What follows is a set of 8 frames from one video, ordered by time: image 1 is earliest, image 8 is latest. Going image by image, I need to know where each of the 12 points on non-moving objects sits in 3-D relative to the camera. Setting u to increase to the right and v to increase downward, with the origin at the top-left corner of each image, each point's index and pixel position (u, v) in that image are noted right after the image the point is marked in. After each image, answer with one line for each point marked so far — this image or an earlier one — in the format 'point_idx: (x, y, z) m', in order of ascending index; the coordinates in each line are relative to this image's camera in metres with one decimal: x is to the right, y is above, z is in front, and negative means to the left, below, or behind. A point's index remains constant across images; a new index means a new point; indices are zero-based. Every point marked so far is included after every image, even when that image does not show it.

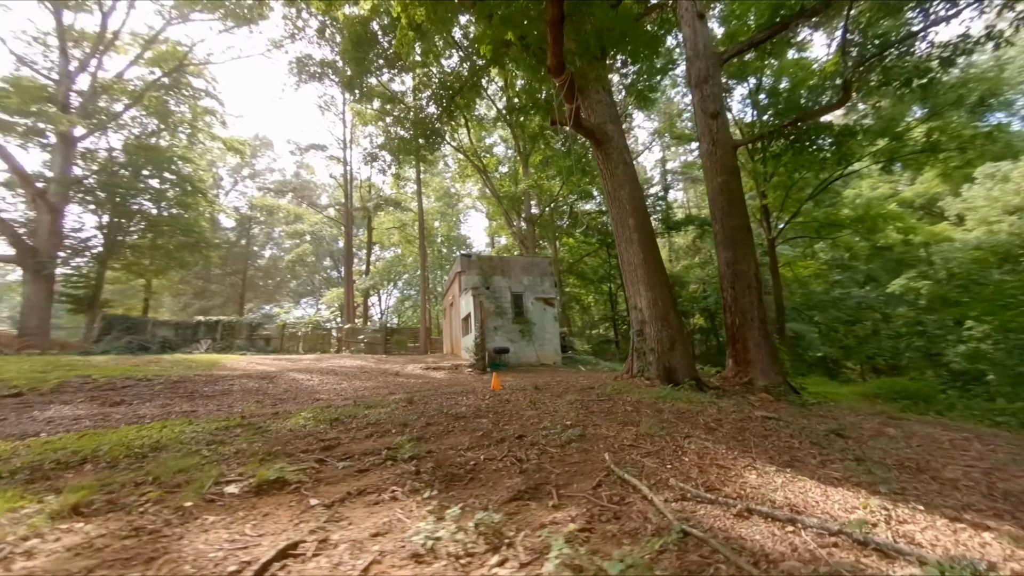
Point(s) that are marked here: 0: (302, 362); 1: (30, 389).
0: (-4.4, -1.8, +7.3) m
1: (-4.7, -0.8, +3.5) m
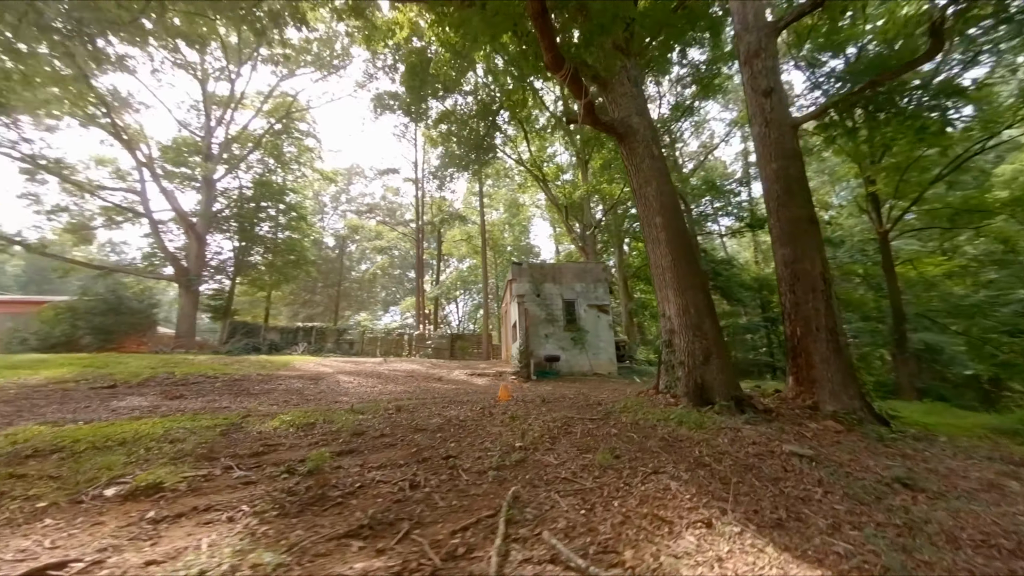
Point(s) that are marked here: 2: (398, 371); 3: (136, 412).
0: (-3.4, -2.0, +8.0) m
1: (-4.6, -1.0, +4.3) m
2: (-2.6, -2.0, +7.5) m
3: (-2.6, -0.9, +2.8) m
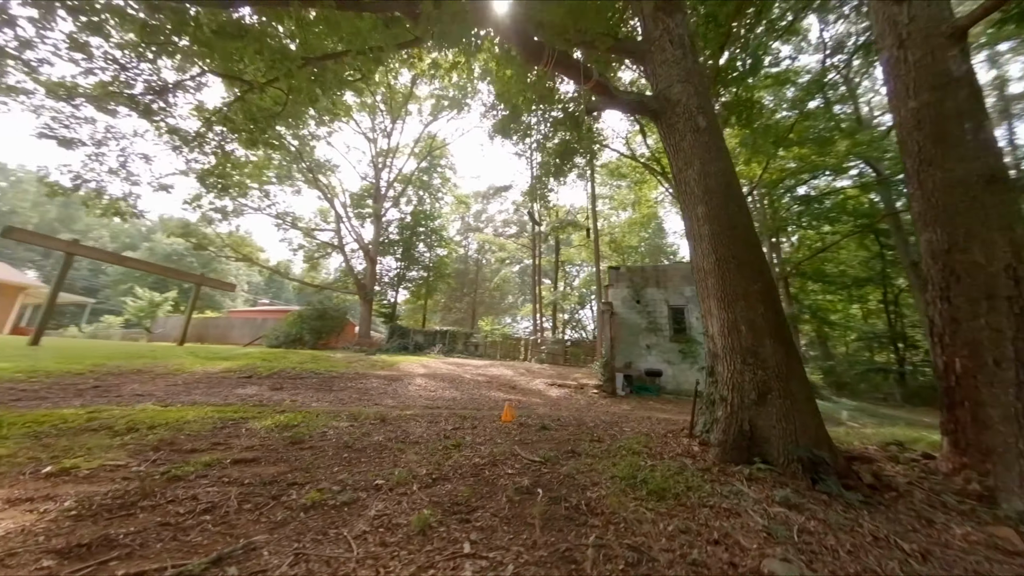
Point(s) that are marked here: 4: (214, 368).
0: (-1.4, -2.3, +8.7) m
1: (-3.9, -1.3, +5.9) m
2: (-0.8, -2.3, +8.0) m
3: (-2.7, -1.1, +3.6) m
4: (-4.4, -1.1, +5.1) m
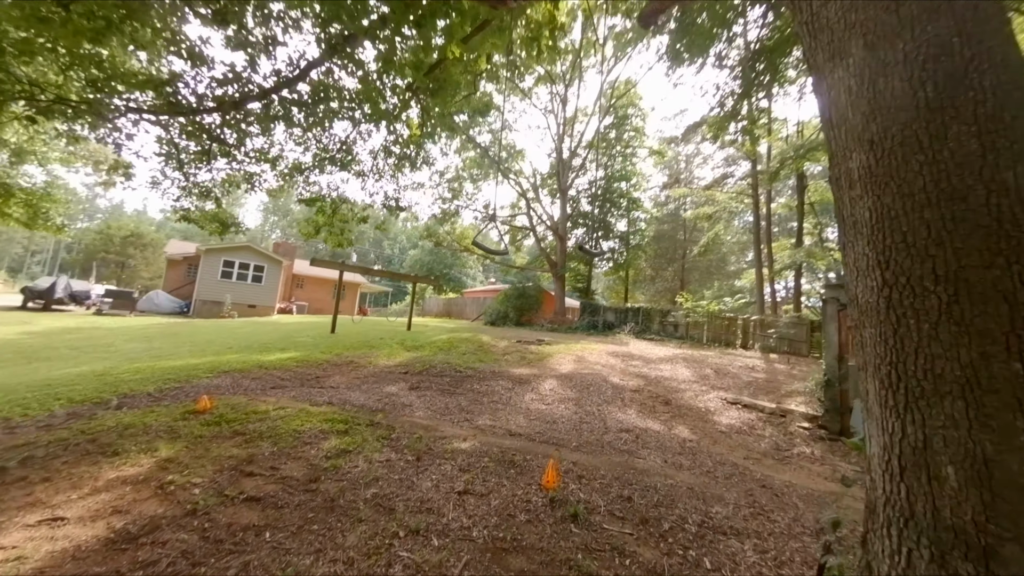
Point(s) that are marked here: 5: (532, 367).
0: (+2.4, -2.0, +7.9) m
1: (-1.4, -1.4, +7.0) m
2: (+2.5, -2.0, +6.9) m
3: (-1.8, -1.4, +4.5) m
4: (-2.2, -1.3, +6.7) m
5: (+0.4, -1.6, +7.0) m
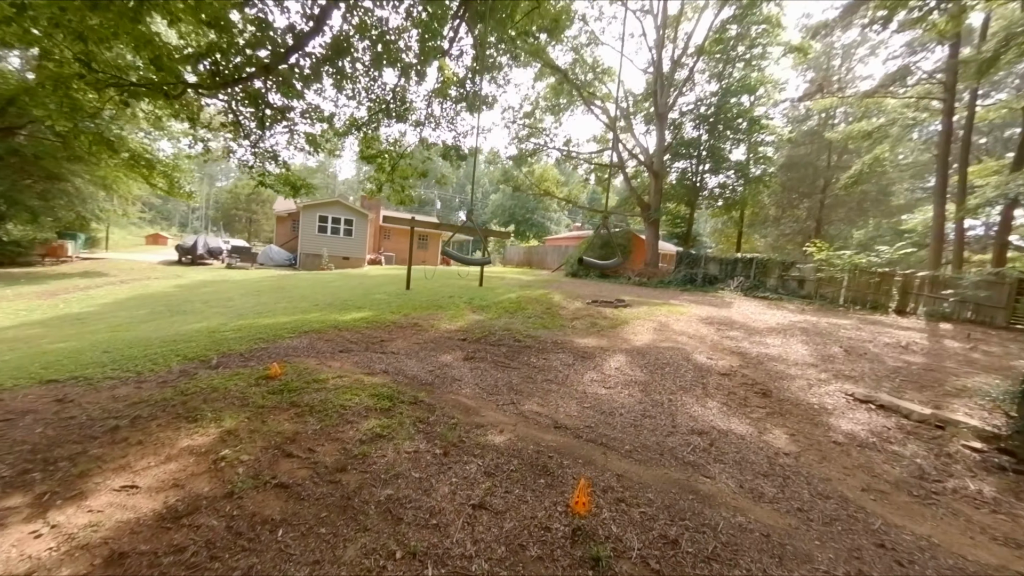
0: (+3.8, -1.2, +6.8) m
1: (-0.1, -0.6, +6.9) m
2: (+3.6, -1.4, +5.9) m
3: (-1.1, -1.1, +4.6) m
4: (-1.0, -0.5, +6.8) m
5: (+1.6, -0.9, +6.5) m
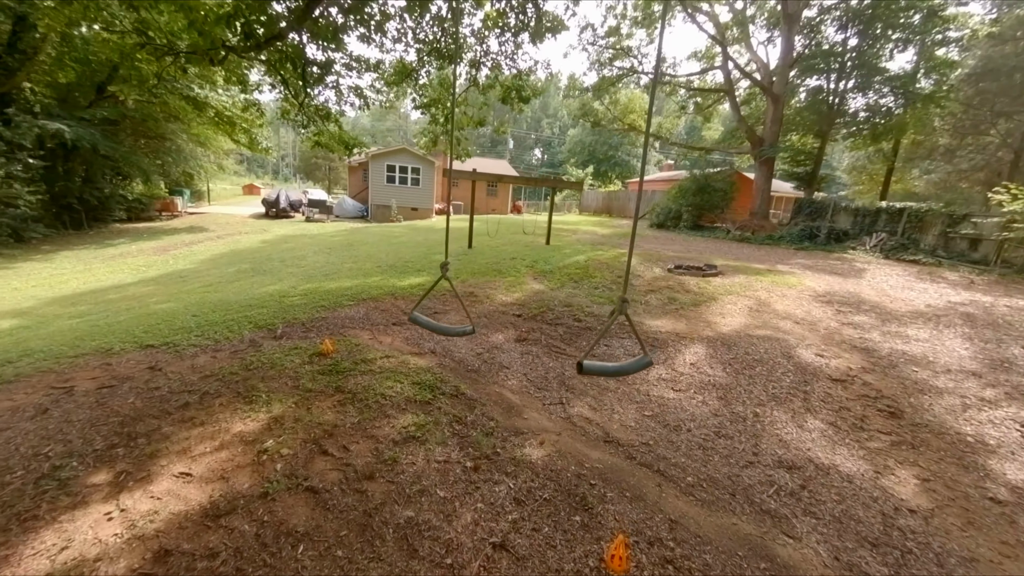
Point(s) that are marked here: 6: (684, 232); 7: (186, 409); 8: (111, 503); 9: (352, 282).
0: (+4.8, -0.9, +5.5) m
1: (+1.0, 0.0, +6.3) m
2: (+4.4, -1.3, +4.7) m
3: (-0.5, -0.8, +4.4) m
4: (+0.2, +0.1, +6.4) m
5: (+2.6, -0.5, +5.6) m
6: (+7.4, +2.3, +15.3) m
7: (-2.8, -1.0, +3.0) m
8: (-2.6, -1.4, +2.3) m
9: (-2.6, +0.1, +5.6) m
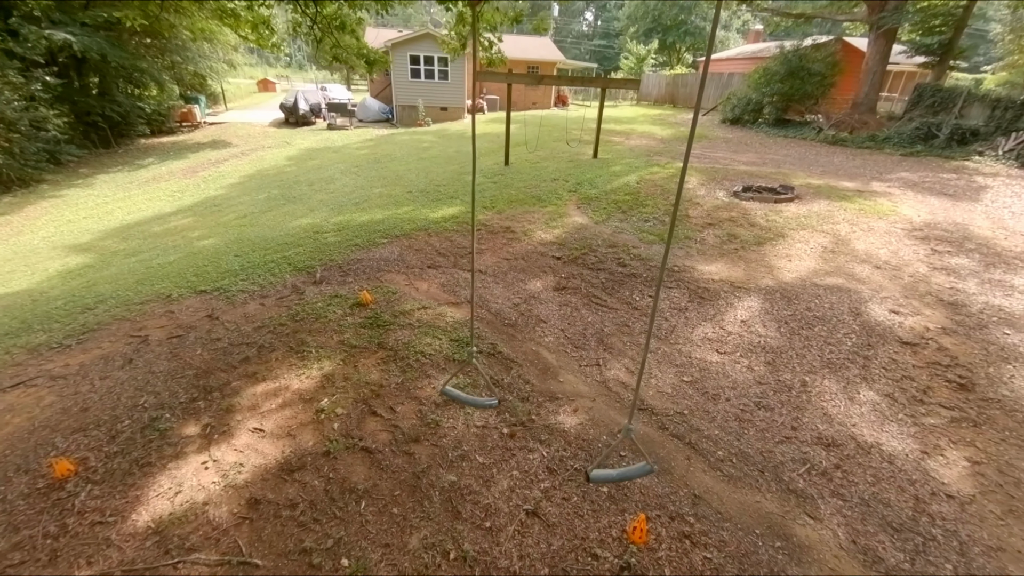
0: (+5.4, -0.2, +4.9) m
1: (+1.7, +1.1, +5.7) m
2: (+4.9, -0.7, +4.3) m
3: (0.0, -0.1, +4.3) m
4: (+0.8, +1.3, +5.9) m
5: (+3.2, +0.4, +5.1) m
6: (+9.1, +5.7, +12.9) m
7: (-2.5, -0.7, +3.3) m
8: (-2.3, -1.3, +2.7) m
9: (-1.9, +1.2, +5.4) m
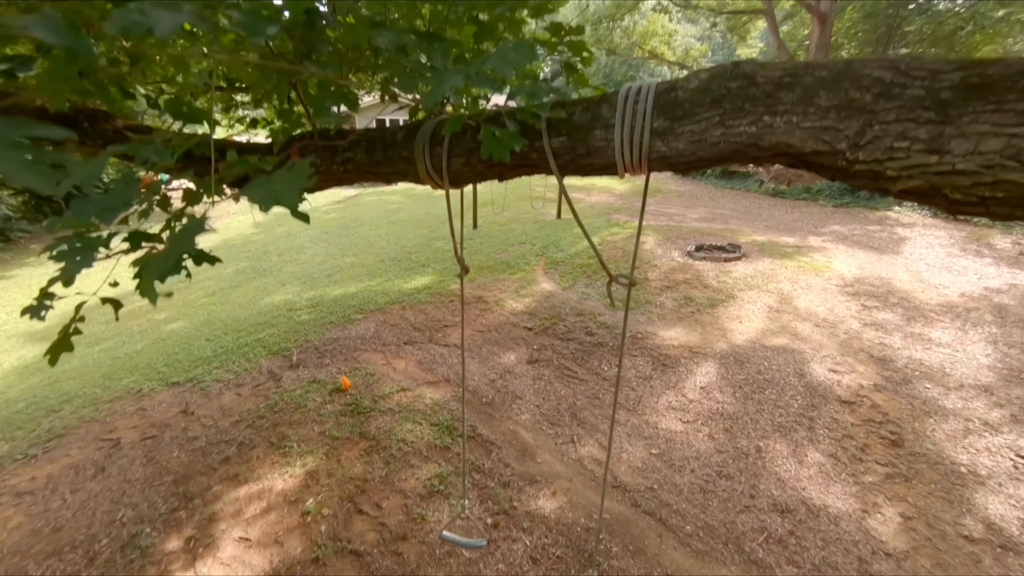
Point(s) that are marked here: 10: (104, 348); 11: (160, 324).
0: (+5.1, -1.1, +5.5) m
1: (+1.3, 0.0, +6.2) m
2: (+4.6, -1.6, +4.8) m
3: (-0.3, -1.1, +4.6) m
4: (+0.4, +0.2, +6.3) m
5: (+2.9, -0.6, +5.6) m
6: (+8.1, +4.2, +14.2) m
7: (-2.6, -1.7, +3.3) m
8: (-2.5, -2.2, +2.7) m
9: (-2.3, 0.0, +5.6) m
10: (-5.6, -0.8, +4.9) m
11: (-4.9, -0.5, +5.0) m
